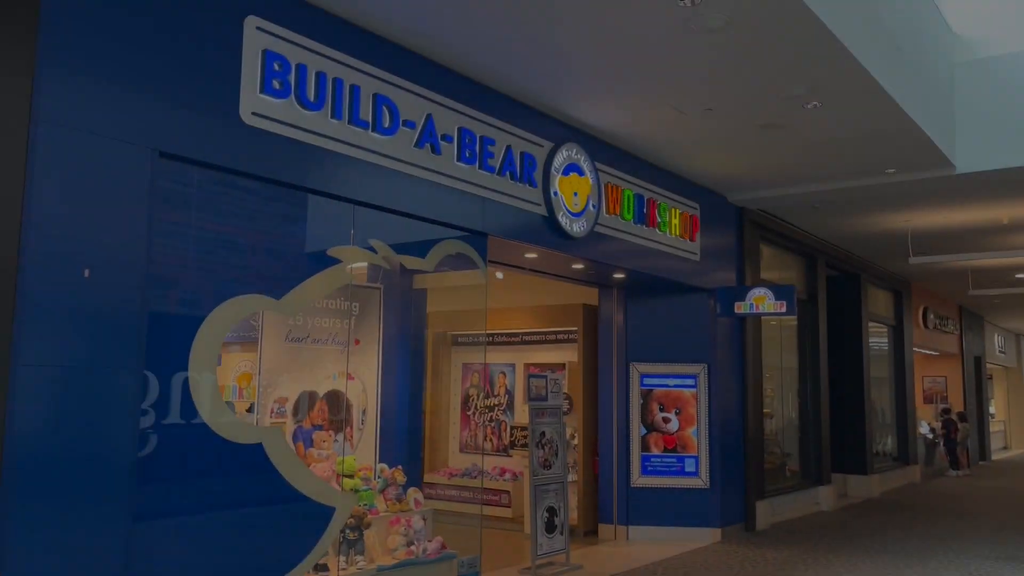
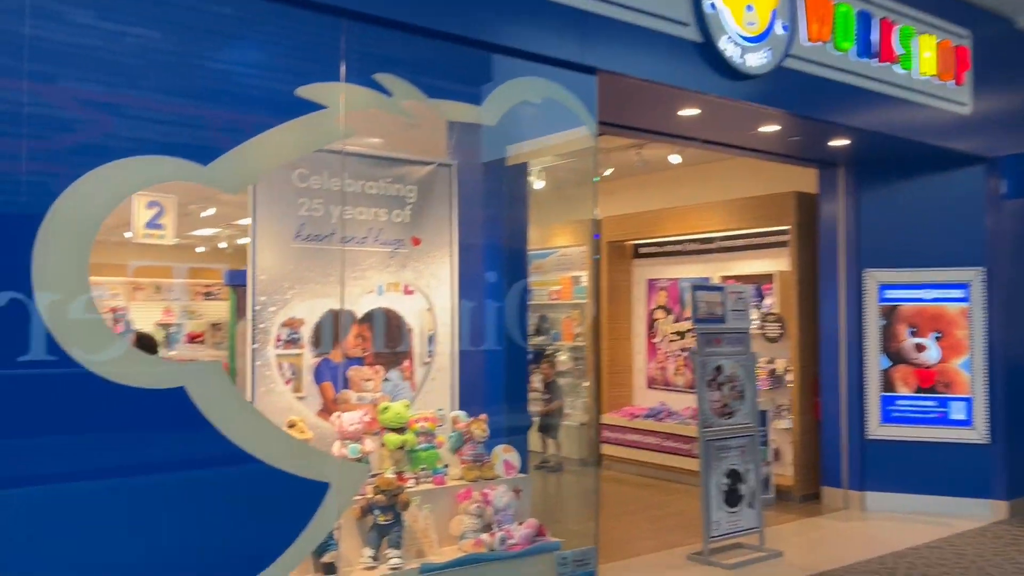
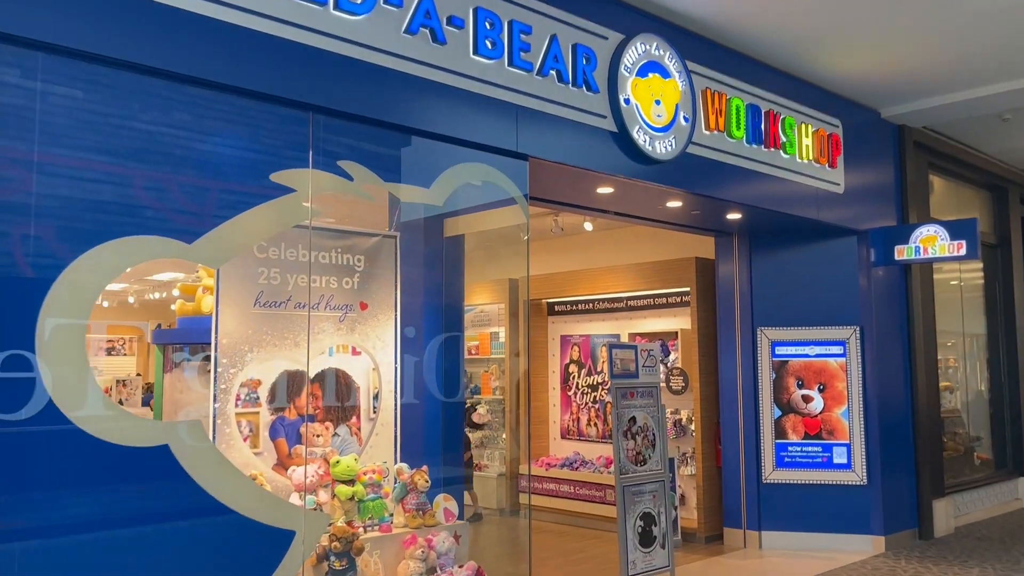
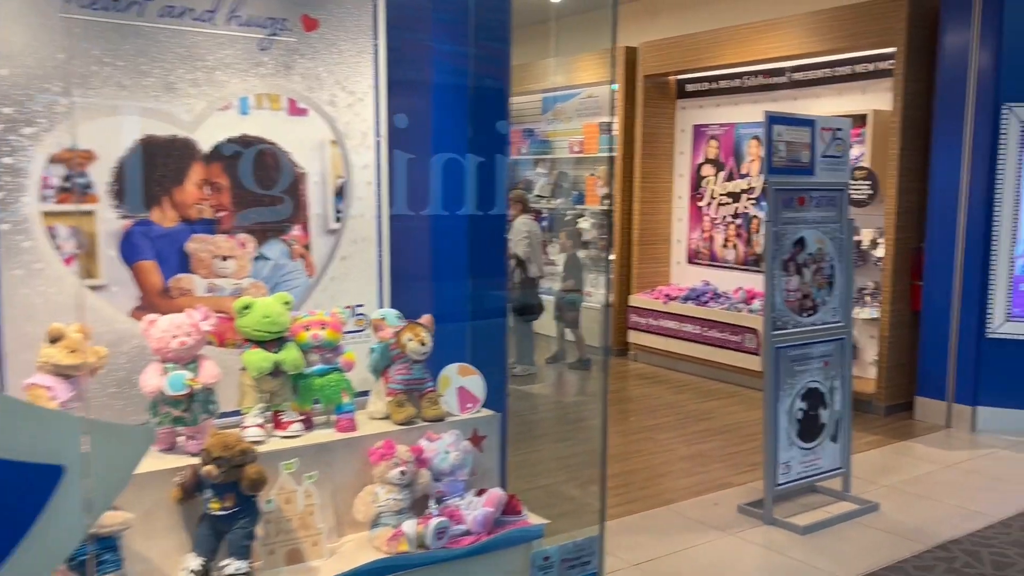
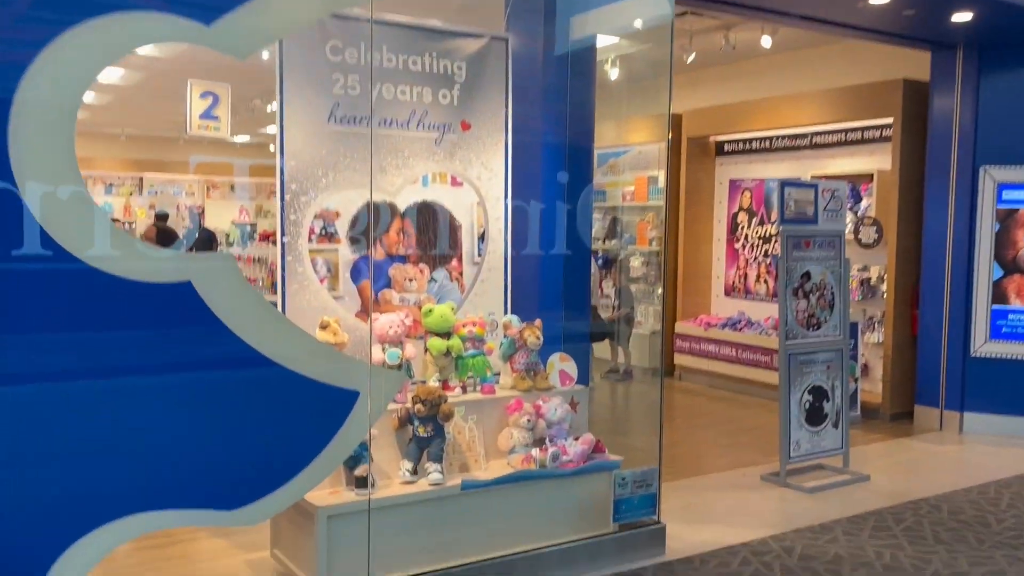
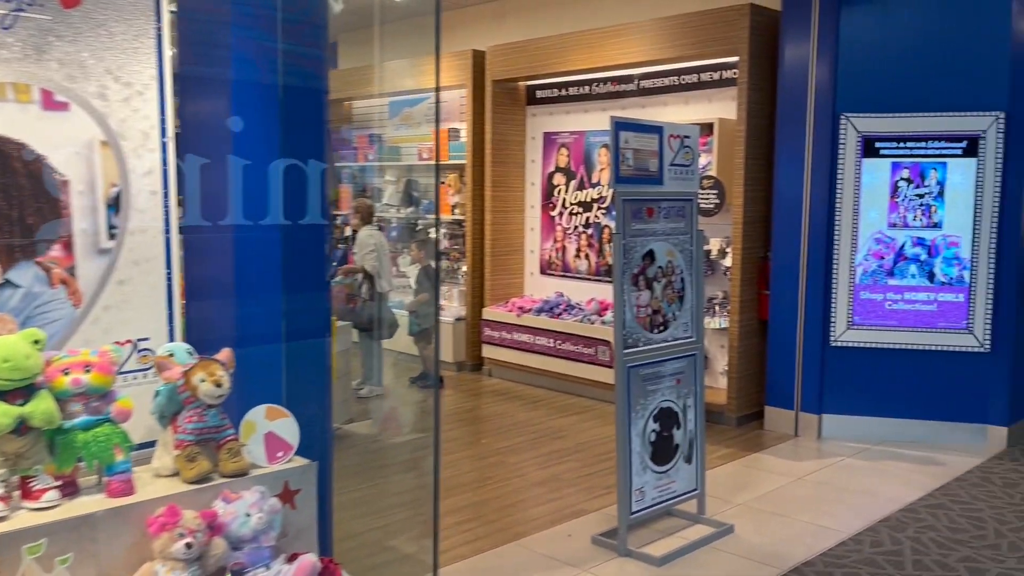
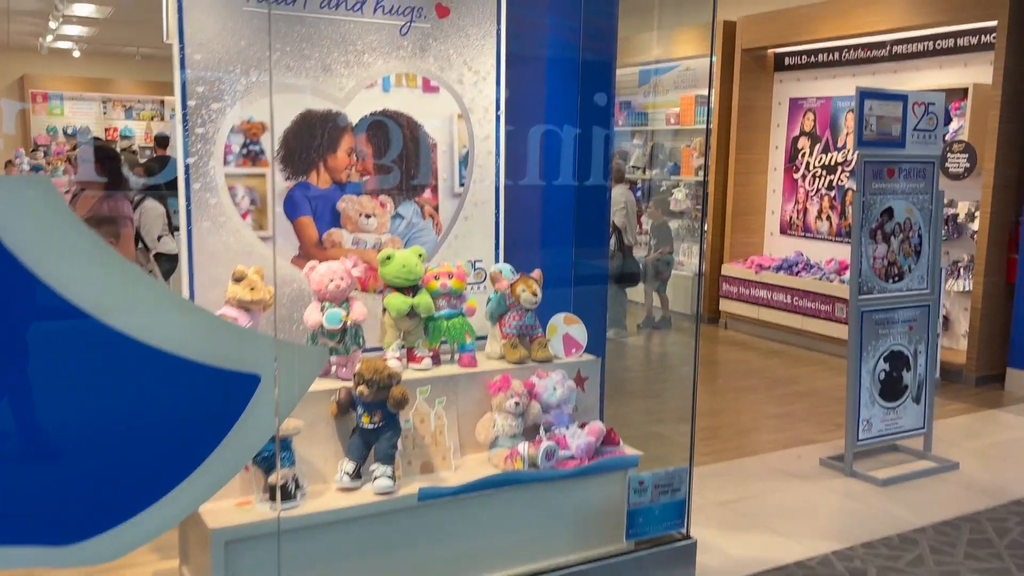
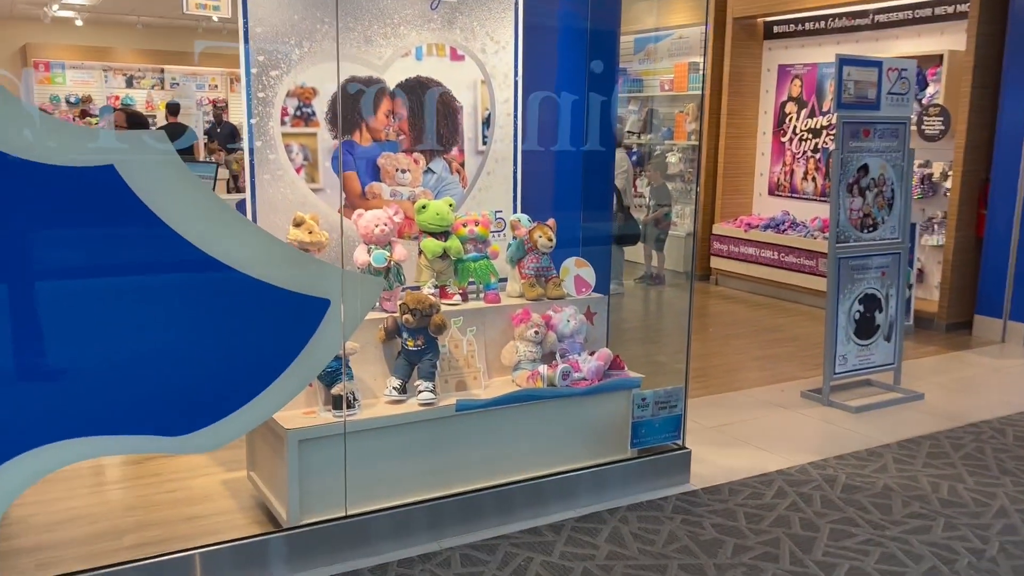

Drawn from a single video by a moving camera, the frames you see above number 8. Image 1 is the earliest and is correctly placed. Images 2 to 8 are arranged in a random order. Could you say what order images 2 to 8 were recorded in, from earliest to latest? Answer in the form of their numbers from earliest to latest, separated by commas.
3, 2, 5, 8, 7, 4, 6
